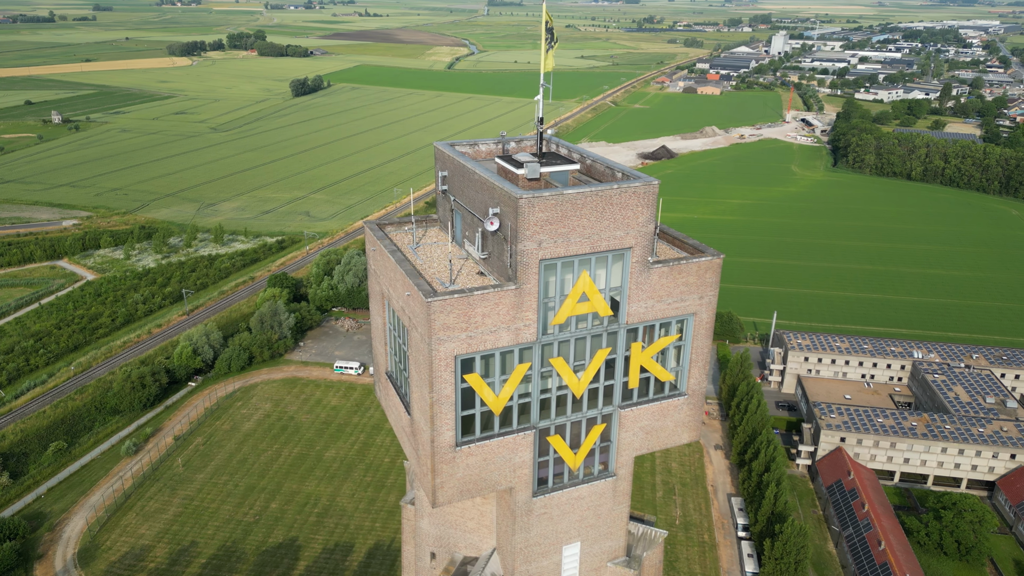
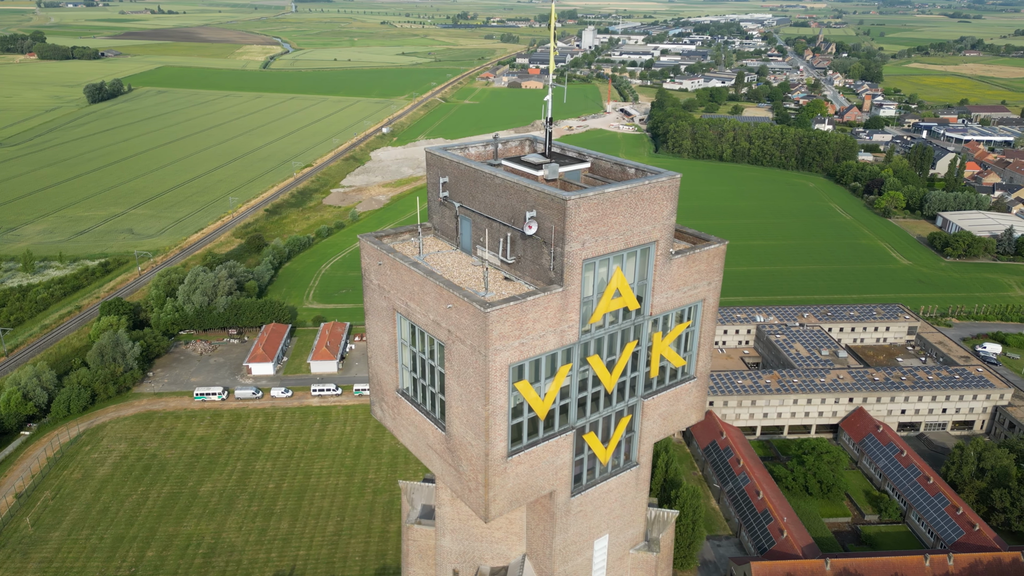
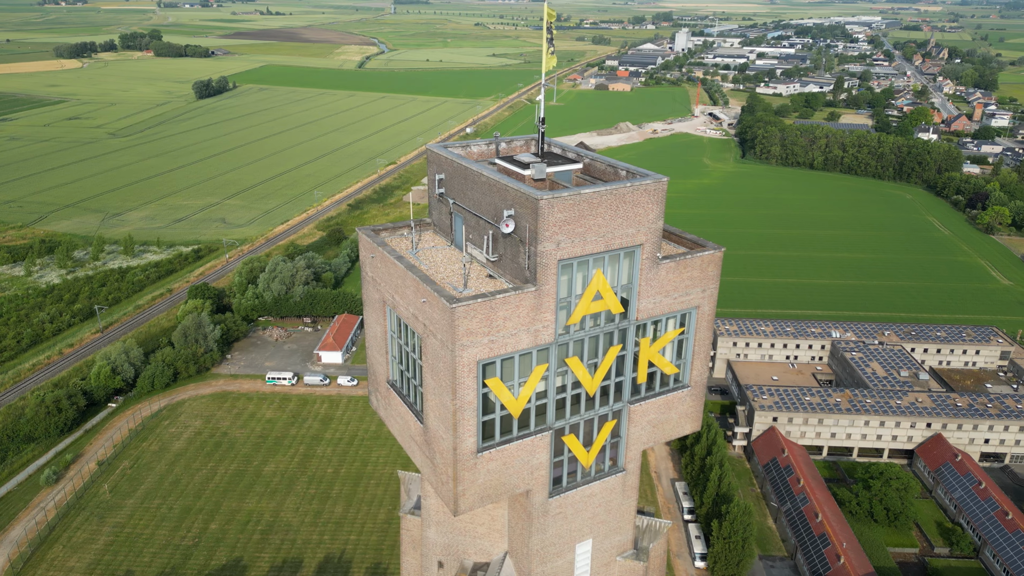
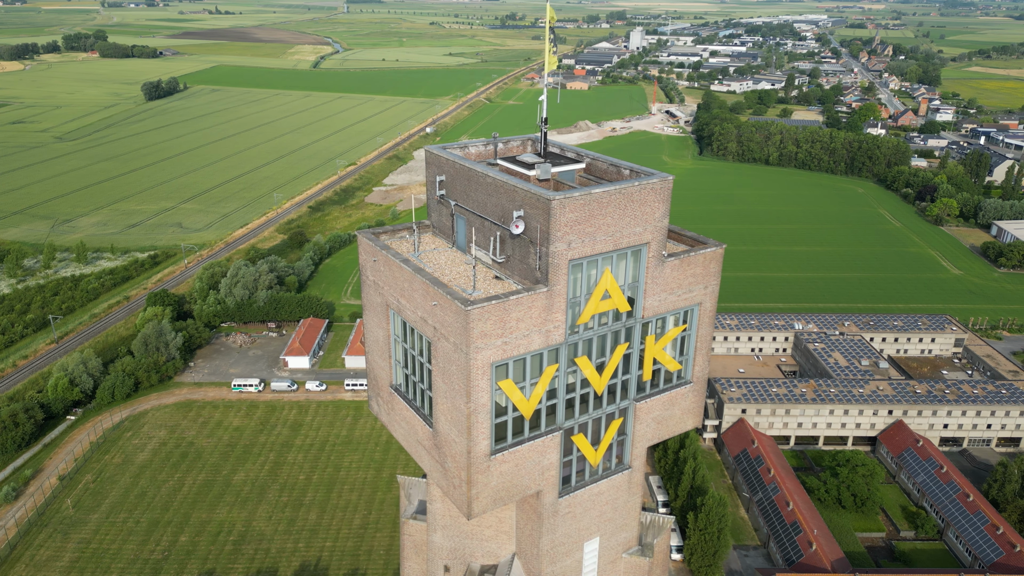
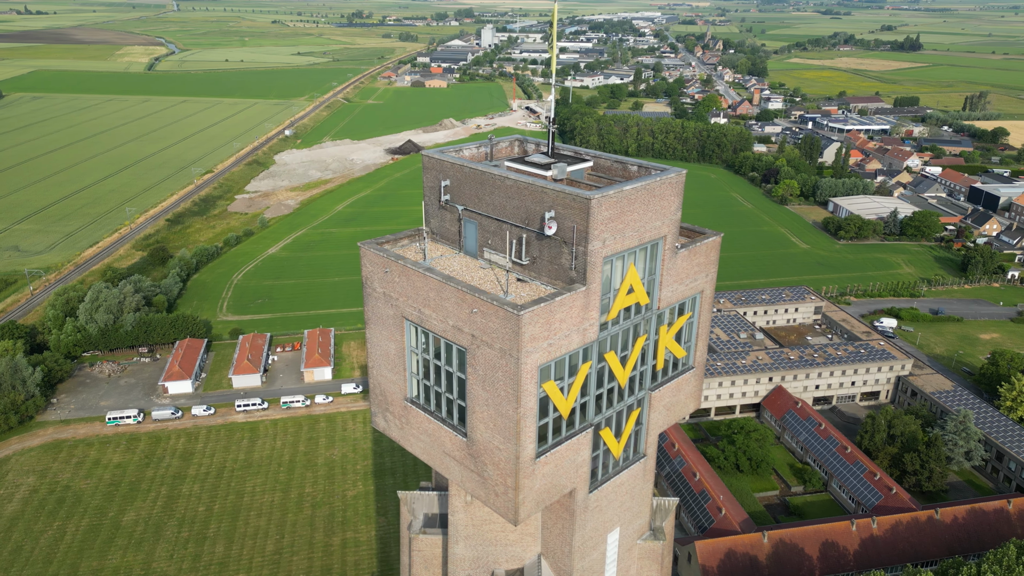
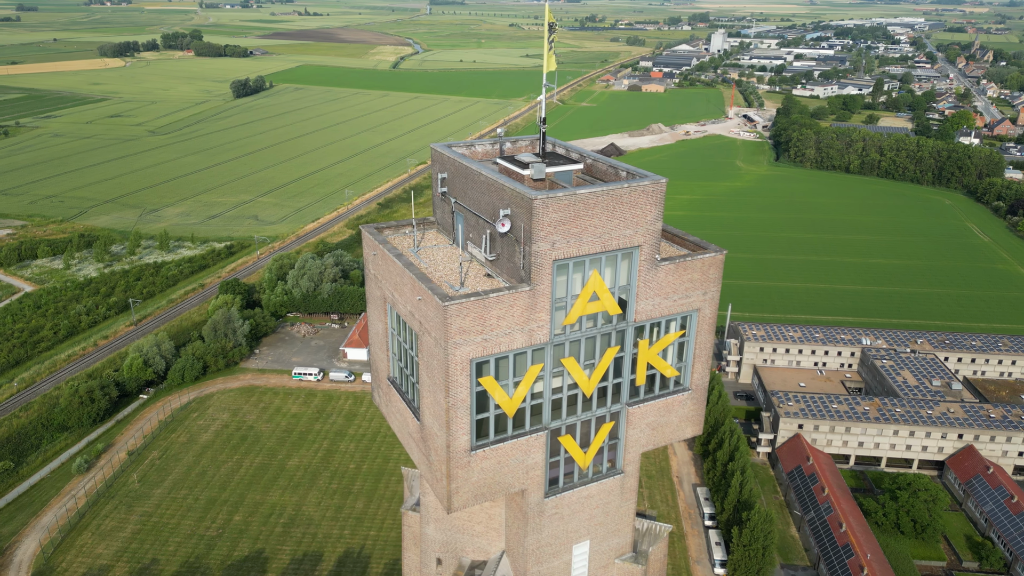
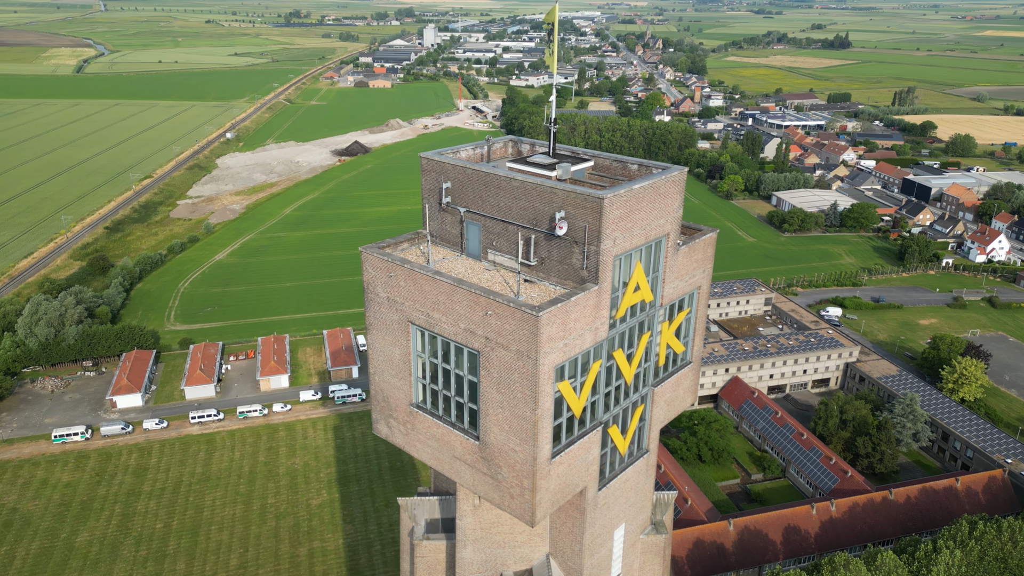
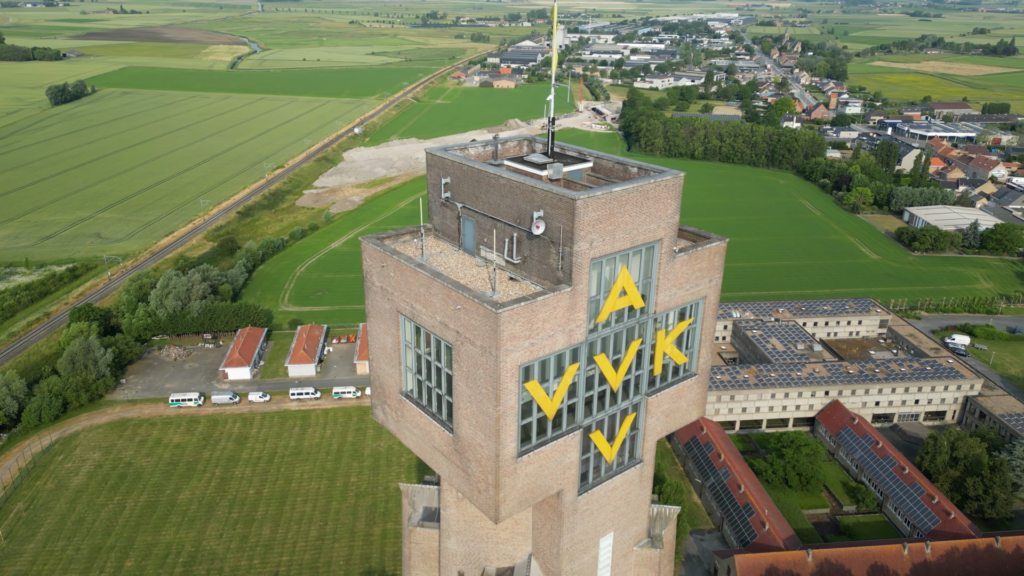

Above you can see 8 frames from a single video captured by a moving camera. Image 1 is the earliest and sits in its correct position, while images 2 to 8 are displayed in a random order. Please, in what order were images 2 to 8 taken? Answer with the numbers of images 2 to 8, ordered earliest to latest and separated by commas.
6, 3, 4, 2, 8, 5, 7
